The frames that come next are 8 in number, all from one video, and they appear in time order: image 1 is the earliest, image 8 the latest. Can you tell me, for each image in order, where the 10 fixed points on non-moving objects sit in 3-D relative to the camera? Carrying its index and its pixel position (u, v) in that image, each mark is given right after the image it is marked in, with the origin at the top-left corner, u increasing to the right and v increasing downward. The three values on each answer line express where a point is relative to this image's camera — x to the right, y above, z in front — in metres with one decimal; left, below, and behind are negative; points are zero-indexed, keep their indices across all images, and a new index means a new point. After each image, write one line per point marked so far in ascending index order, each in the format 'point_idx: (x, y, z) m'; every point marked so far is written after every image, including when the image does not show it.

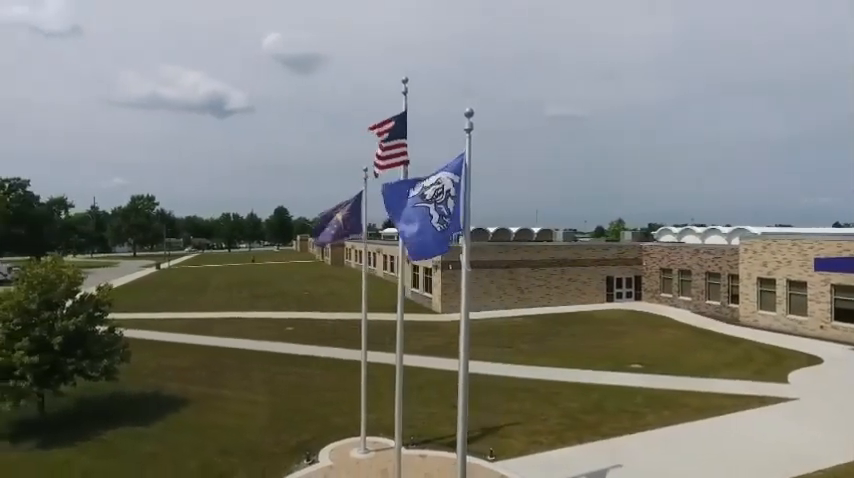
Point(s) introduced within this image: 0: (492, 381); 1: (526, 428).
0: (+2.2, -5.0, +18.5) m
1: (+2.7, -5.1, +14.4) m
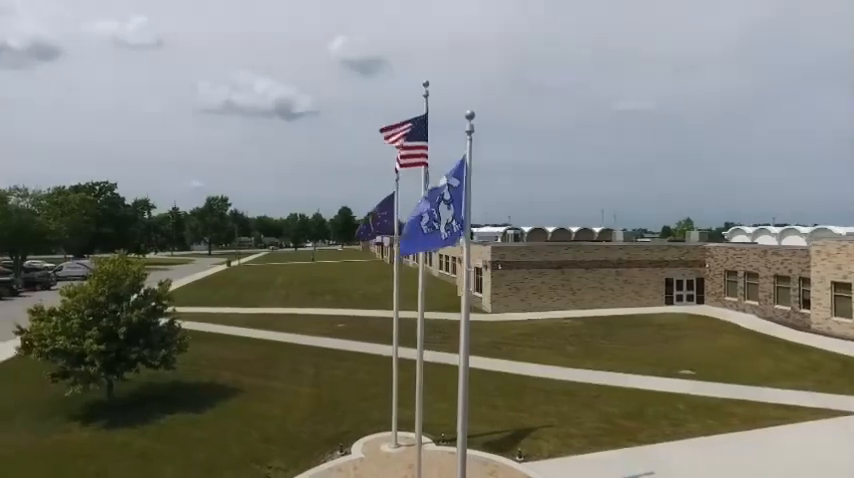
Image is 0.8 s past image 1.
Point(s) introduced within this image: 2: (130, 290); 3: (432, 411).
0: (+3.6, -5.0, +18.4) m
1: (+3.6, -5.1, +14.2) m
2: (-9.3, -1.6, +16.6) m
3: (+0.1, -5.1, +15.8) m
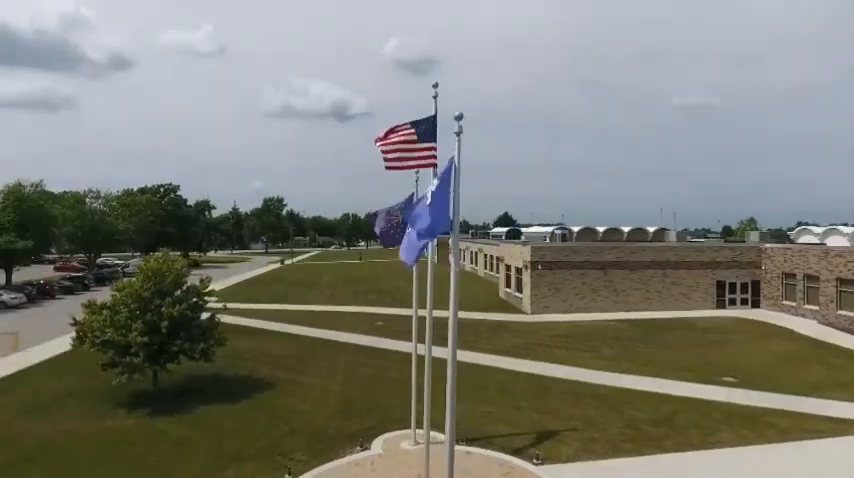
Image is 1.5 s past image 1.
0: (+4.6, -5.0, +18.1) m
1: (+4.1, -5.1, +13.9) m
2: (-8.5, -1.6, +17.6) m
3: (+0.8, -5.1, +15.8) m
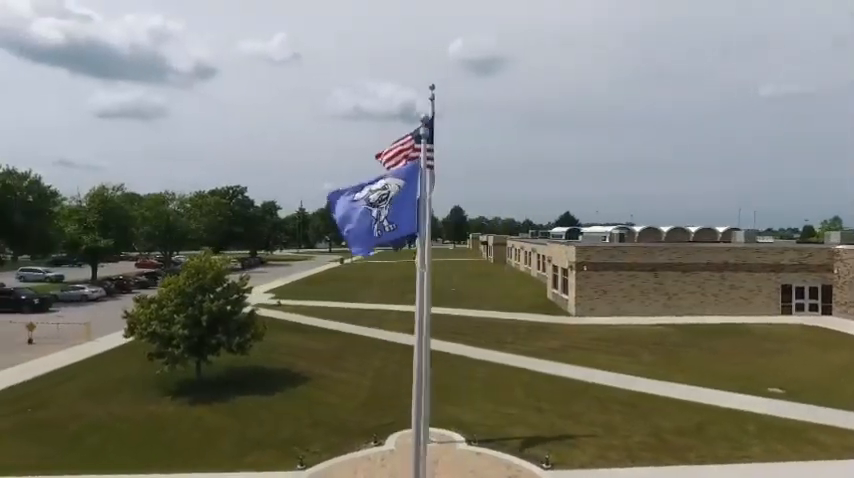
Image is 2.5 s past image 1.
0: (+5.4, -5.0, +17.6) m
1: (+4.4, -5.2, +13.5) m
2: (-7.6, -1.5, +18.7) m
3: (+1.4, -5.1, +15.8) m
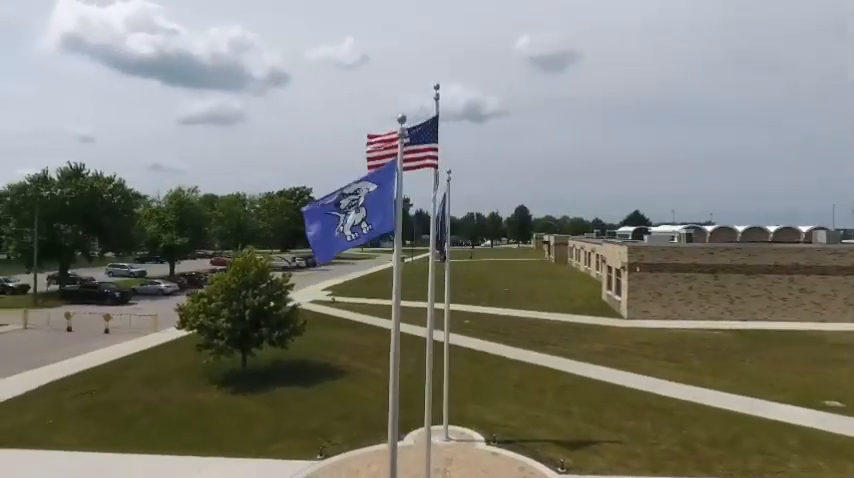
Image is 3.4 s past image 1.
0: (+6.4, -5.0, +16.9) m
1: (+4.9, -5.1, +13.0) m
2: (-6.4, -1.5, +19.7) m
3: (+2.2, -5.1, +15.7) m
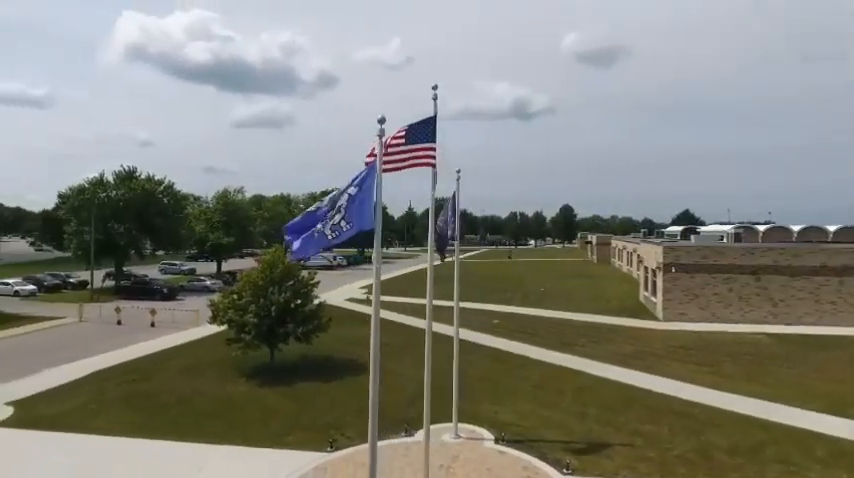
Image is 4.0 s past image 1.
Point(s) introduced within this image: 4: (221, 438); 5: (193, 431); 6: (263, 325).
0: (+6.9, -4.9, +16.5) m
1: (+5.0, -5.1, +12.7) m
2: (-5.6, -1.4, +20.3) m
3: (+2.6, -5.1, +15.6) m
4: (-5.7, -5.5, +14.7) m
5: (-6.8, -5.6, +15.4) m
6: (-6.1, -3.2, +19.8) m
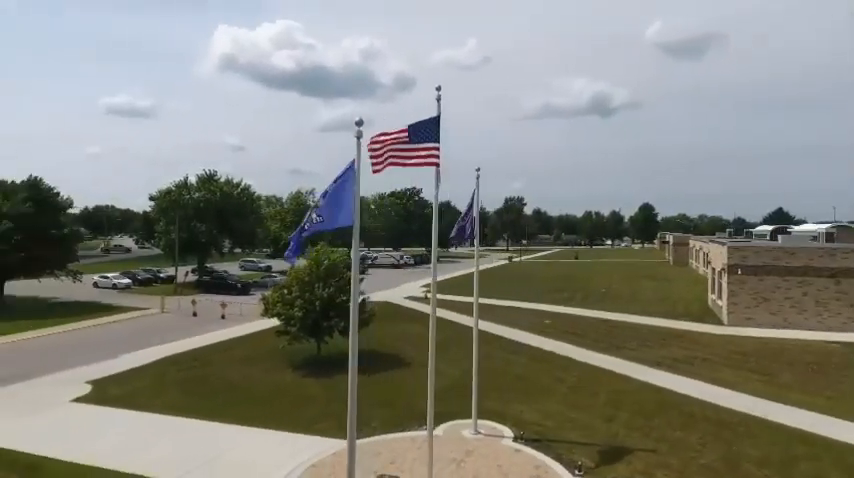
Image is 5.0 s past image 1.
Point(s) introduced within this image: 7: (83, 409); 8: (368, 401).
0: (+7.7, -4.9, +15.7) m
1: (+5.3, -5.1, +12.3) m
2: (-4.0, -1.4, +21.3) m
3: (+3.3, -5.0, +15.5) m
4: (-5.0, -5.5, +15.8) m
5: (-6.0, -5.5, +16.6) m
6: (-4.7, -3.1, +20.9) m
7: (-11.2, -5.5, +17.3) m
8: (-1.7, -5.2, +17.0) m
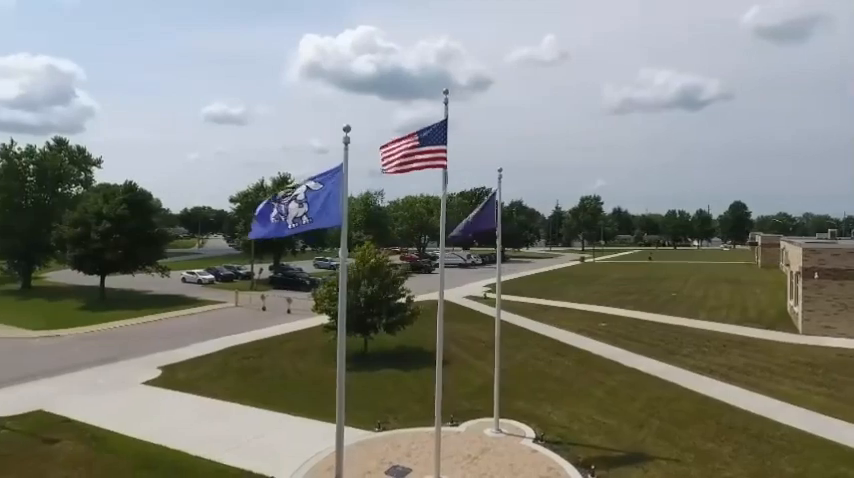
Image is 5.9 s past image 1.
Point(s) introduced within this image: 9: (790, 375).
0: (+8.5, -4.9, +14.8) m
1: (+5.6, -5.1, +11.8) m
2: (-2.3, -1.3, +22.1) m
3: (+4.1, -5.0, +15.2) m
4: (-4.1, -5.4, +16.7) m
5: (-4.9, -5.5, +17.7) m
6: (-3.0, -3.1, +21.8) m
7: (-10.0, -5.5, +19.2) m
8: (-0.7, -5.2, +17.5) m
9: (+12.6, -4.7, +18.3) m
